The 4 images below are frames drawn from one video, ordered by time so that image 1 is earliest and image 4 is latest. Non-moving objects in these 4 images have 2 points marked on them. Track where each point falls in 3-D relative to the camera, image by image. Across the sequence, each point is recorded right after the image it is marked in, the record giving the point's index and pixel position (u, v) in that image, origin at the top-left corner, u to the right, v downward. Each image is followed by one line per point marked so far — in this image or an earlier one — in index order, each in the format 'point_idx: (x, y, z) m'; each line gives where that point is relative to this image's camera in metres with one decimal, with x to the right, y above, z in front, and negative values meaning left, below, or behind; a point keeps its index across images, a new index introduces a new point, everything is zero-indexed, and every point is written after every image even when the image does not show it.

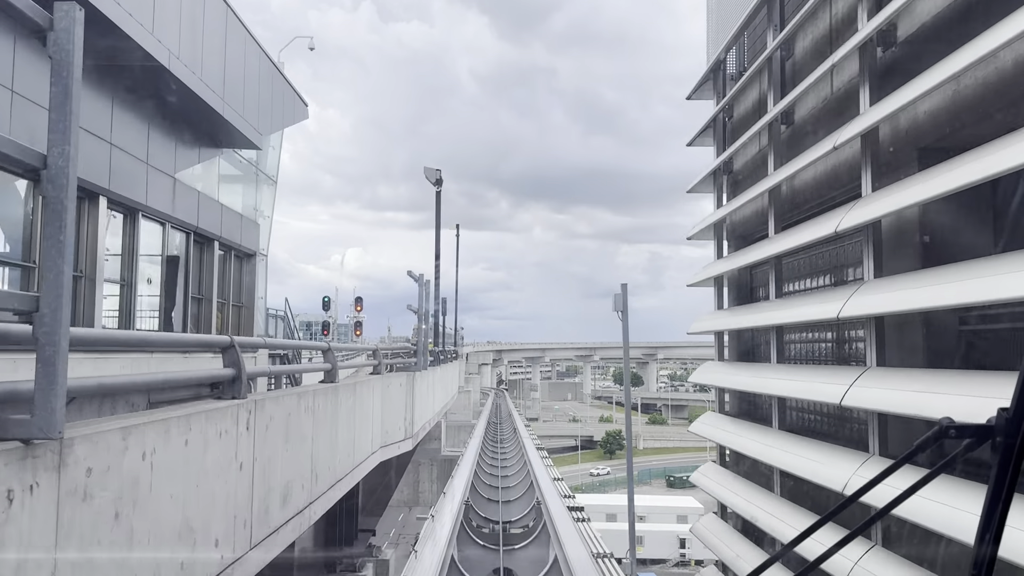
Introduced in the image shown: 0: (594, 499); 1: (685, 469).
0: (+1.3, -3.4, +13.0) m
1: (+3.9, -4.1, +18.4) m
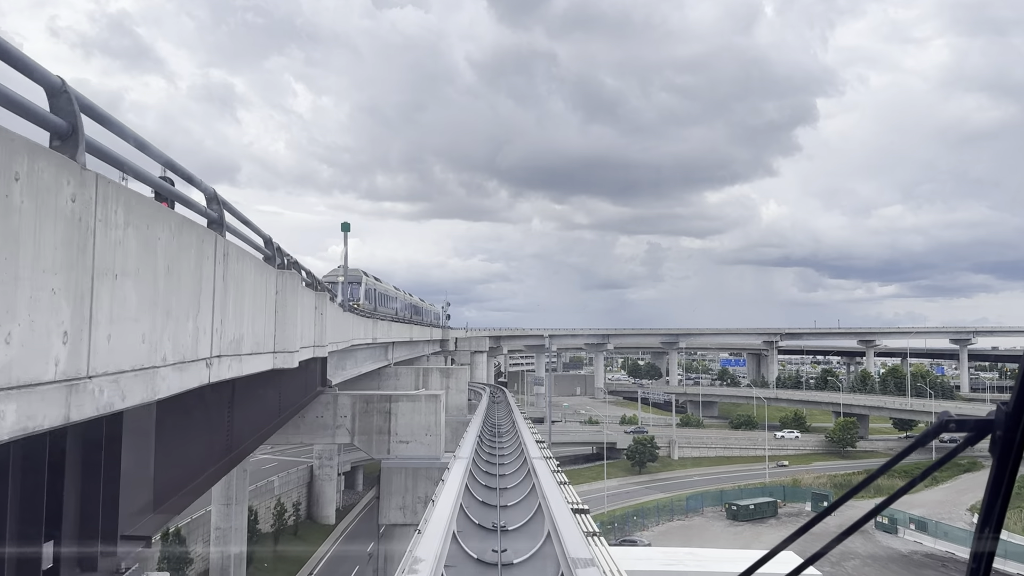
0: (+1.3, -2.8, +8.4) m
1: (+3.9, -3.4, +13.8) m
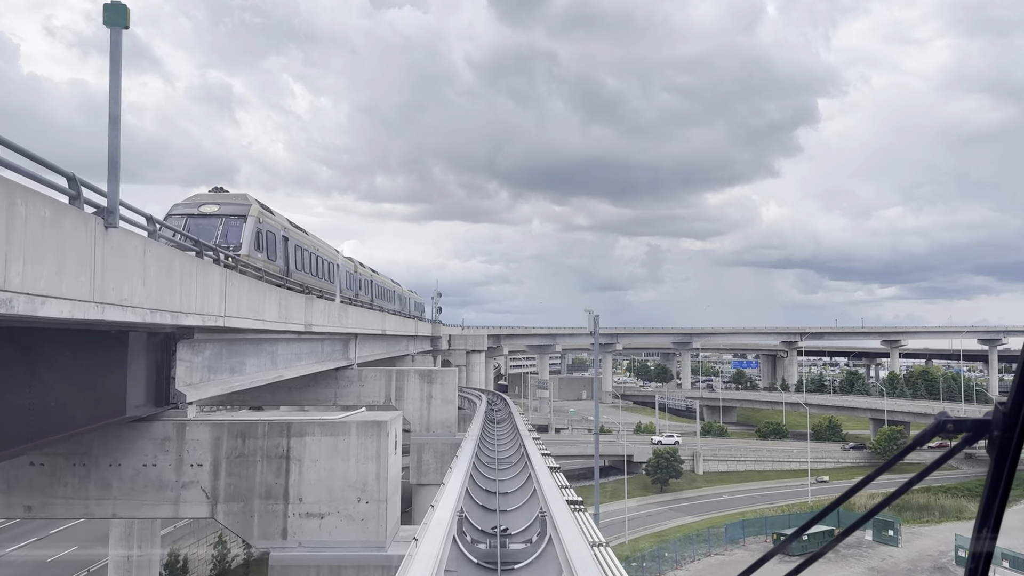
0: (+1.4, -2.6, +6.3) m
1: (+4.0, -3.2, +11.7) m
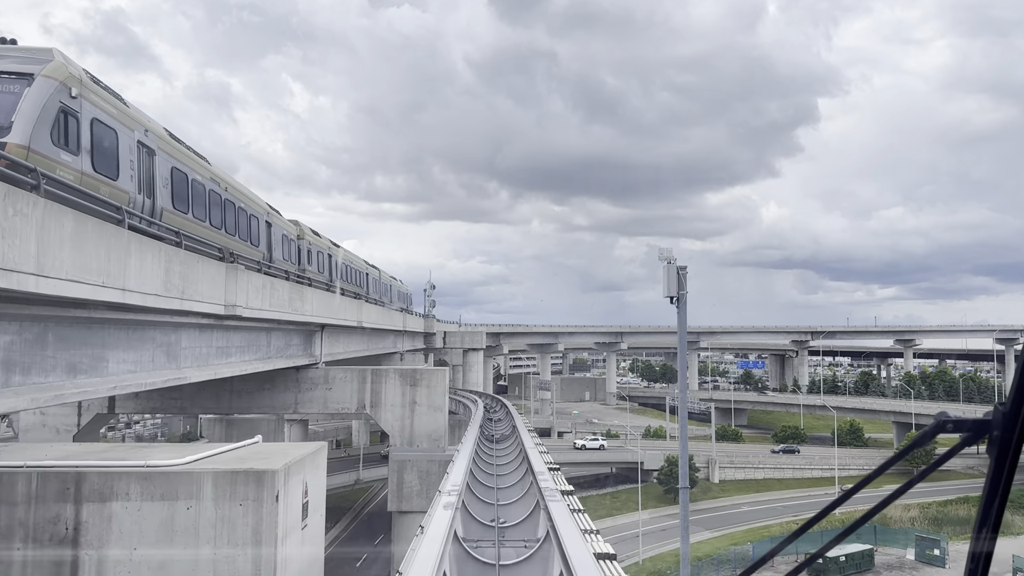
0: (+1.4, -2.5, +5.1) m
1: (+4.0, -3.1, +10.5) m
